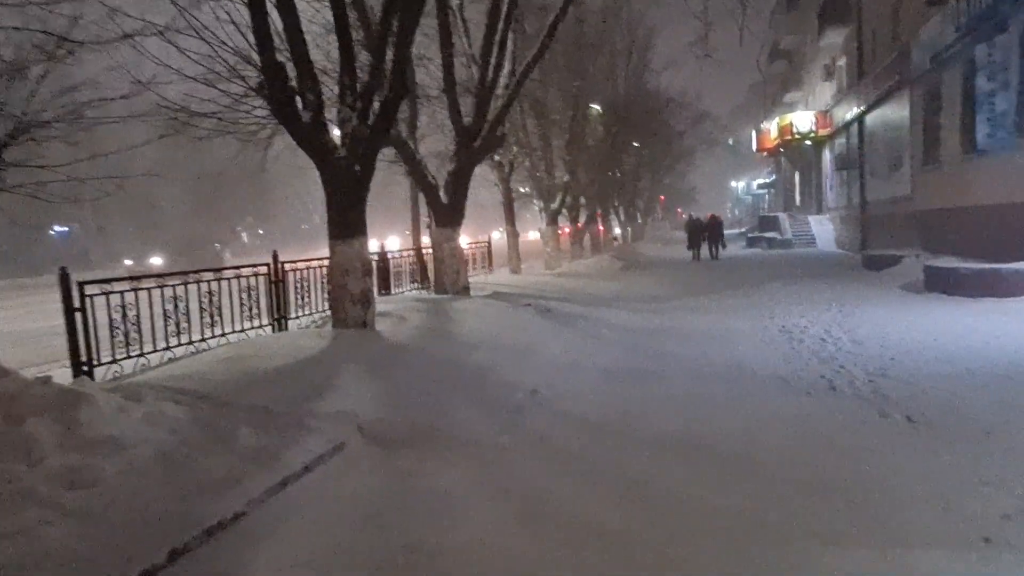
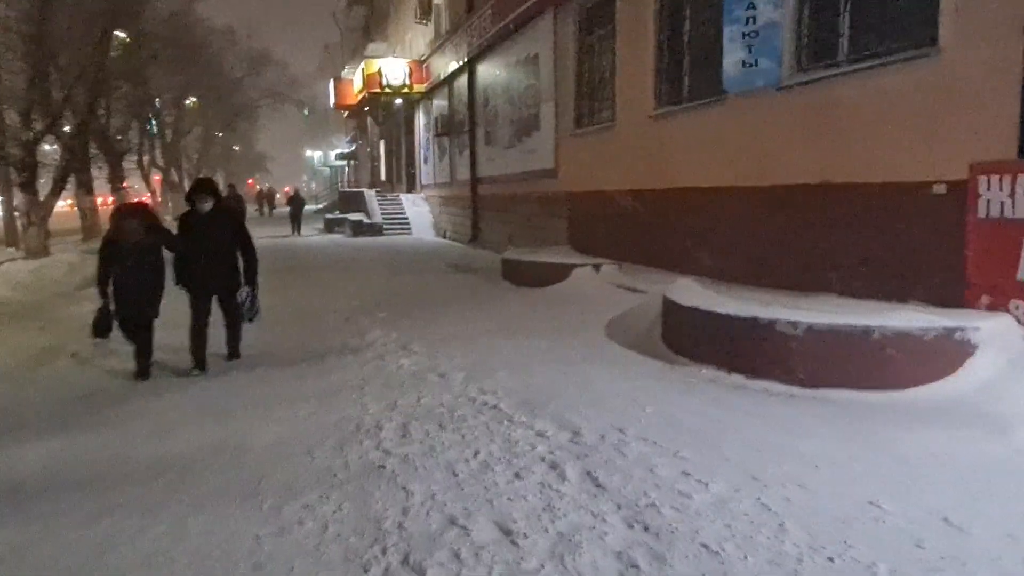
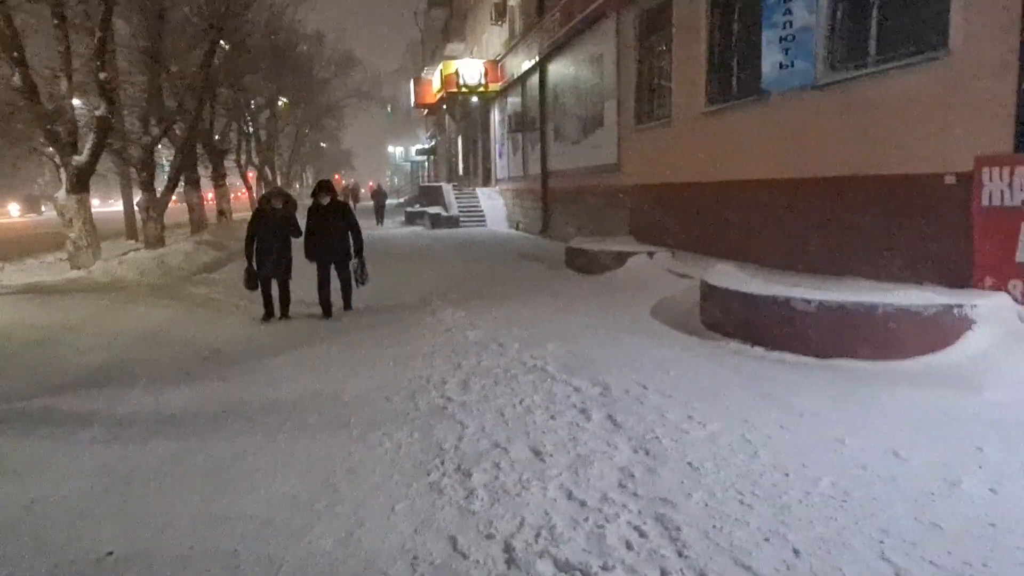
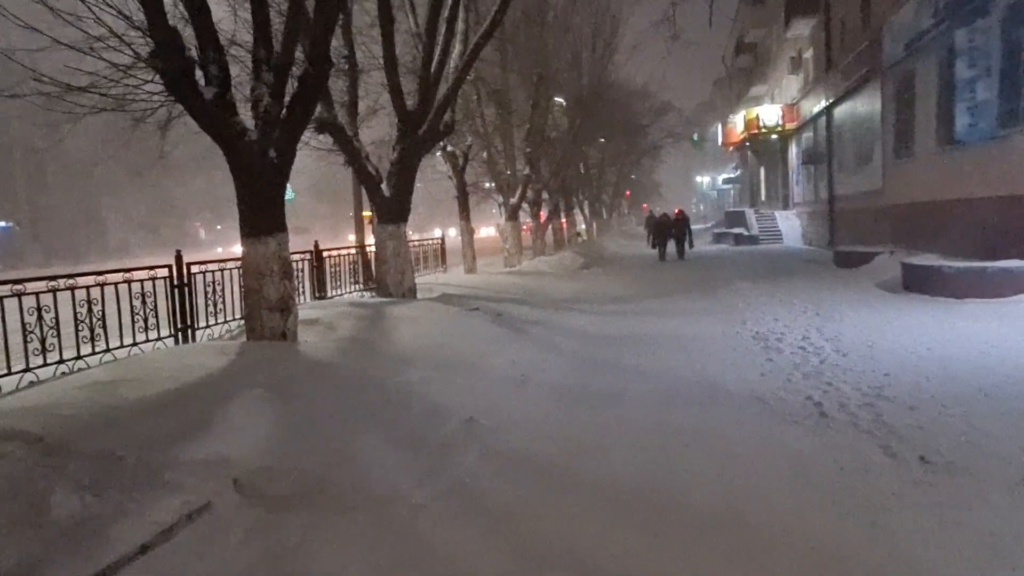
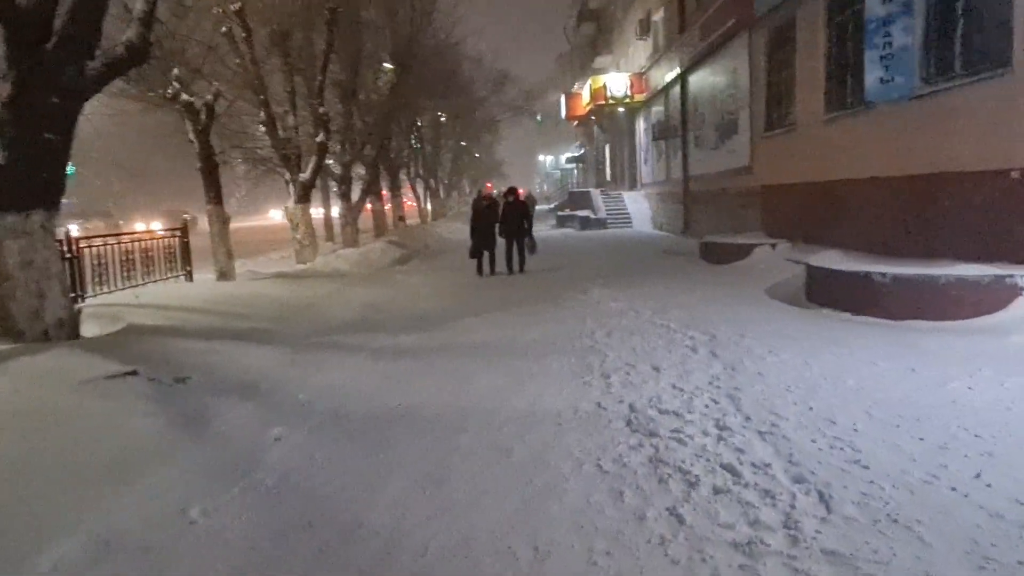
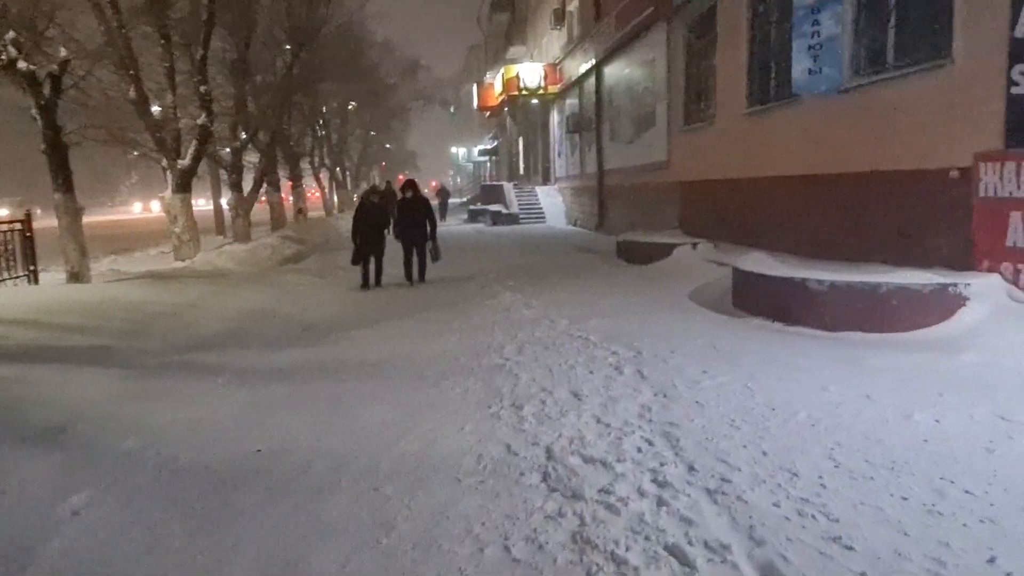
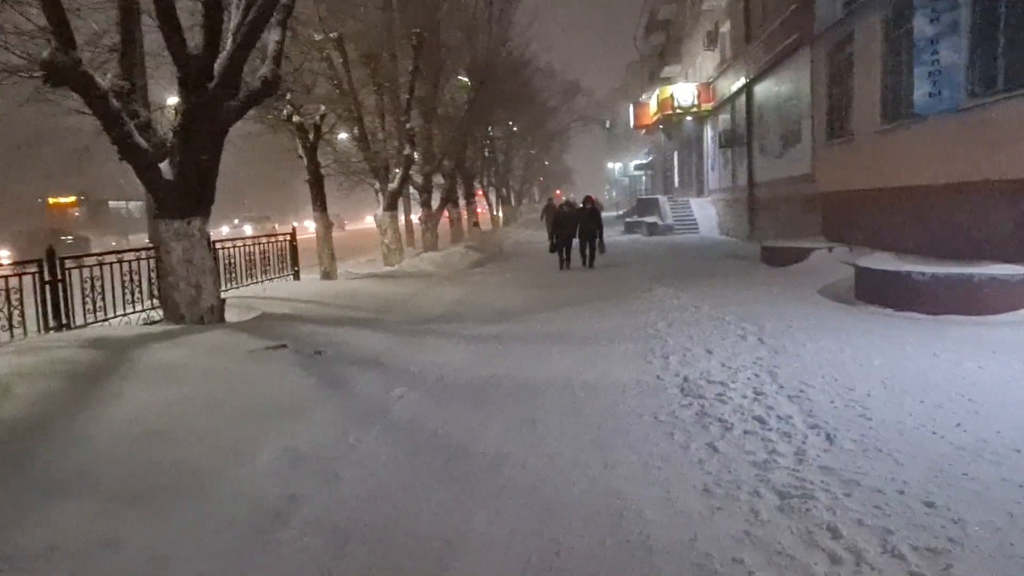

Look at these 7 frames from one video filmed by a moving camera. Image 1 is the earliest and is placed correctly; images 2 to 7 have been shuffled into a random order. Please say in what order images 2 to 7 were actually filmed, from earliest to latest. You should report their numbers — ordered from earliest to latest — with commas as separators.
4, 7, 5, 6, 3, 2
